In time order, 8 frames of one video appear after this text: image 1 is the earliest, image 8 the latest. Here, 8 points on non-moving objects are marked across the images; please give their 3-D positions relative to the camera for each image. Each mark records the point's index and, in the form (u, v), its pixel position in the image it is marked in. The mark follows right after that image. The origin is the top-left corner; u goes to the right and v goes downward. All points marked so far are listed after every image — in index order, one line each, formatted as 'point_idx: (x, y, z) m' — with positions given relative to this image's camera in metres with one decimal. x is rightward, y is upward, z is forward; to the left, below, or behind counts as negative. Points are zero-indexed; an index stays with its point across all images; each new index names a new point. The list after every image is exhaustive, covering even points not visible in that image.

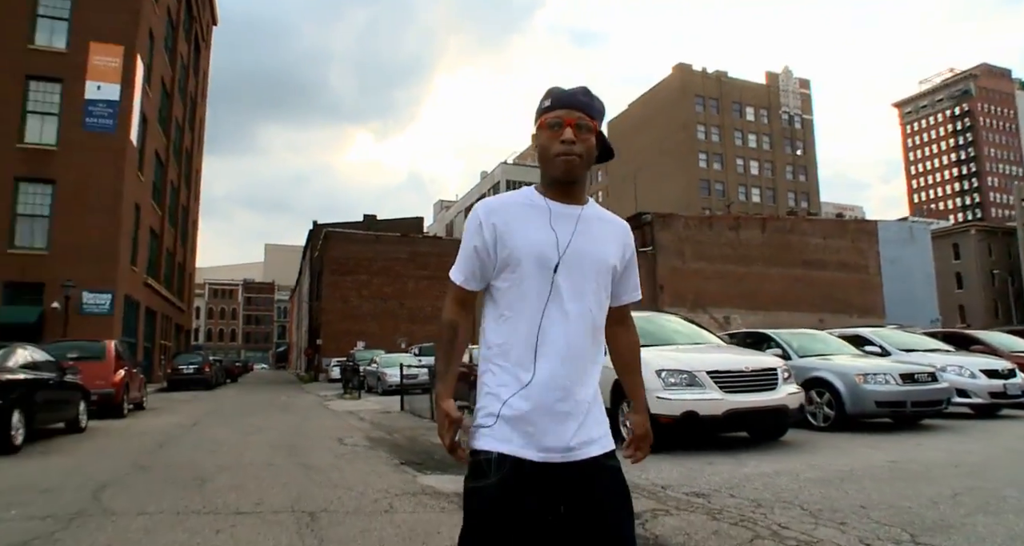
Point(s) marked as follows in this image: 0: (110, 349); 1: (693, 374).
0: (-9.8, -1.9, +15.6) m
1: (+1.7, -1.0, +6.0) m
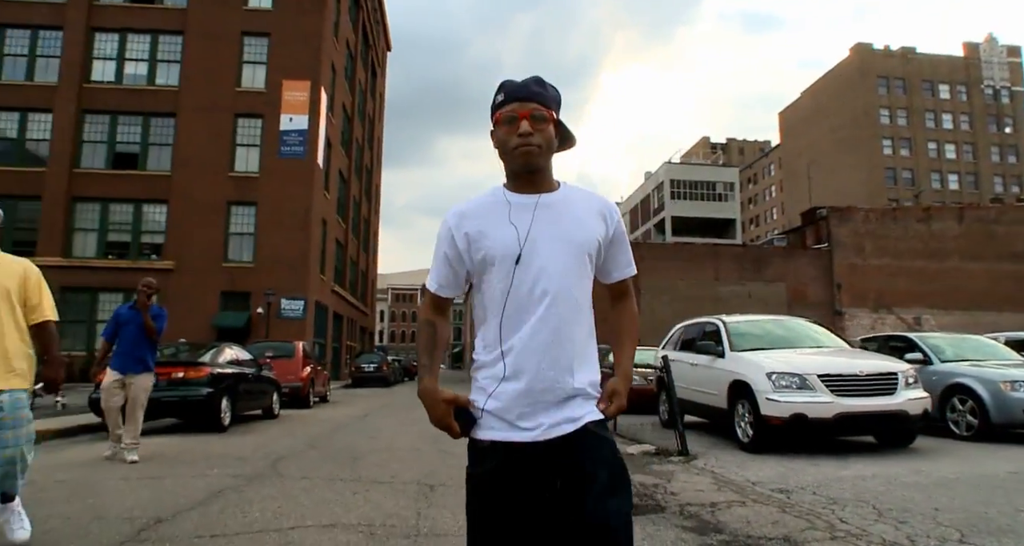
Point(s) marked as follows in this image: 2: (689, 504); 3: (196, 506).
0: (-6.1, -2.2, +18.1) m
1: (+2.7, -1.0, +5.9) m
2: (+1.2, -1.6, +4.3) m
3: (-2.2, -1.6, +4.4) m
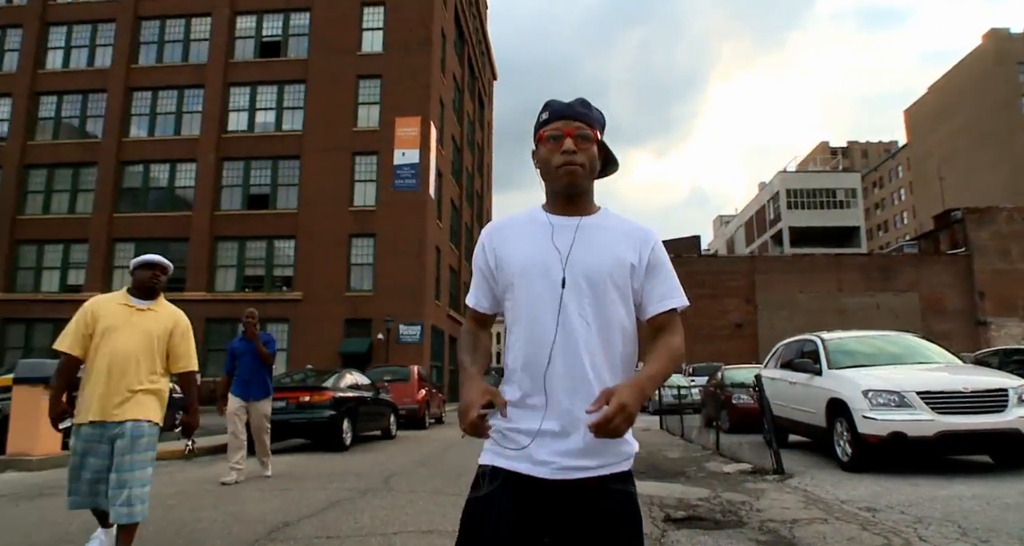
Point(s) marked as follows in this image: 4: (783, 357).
0: (-3.0, -3.0, +19.1) m
1: (+3.5, -1.1, +5.7) m
2: (+1.8, -1.7, +4.4) m
3: (-1.5, -1.9, +5.0) m
4: (+3.7, -1.1, +8.5) m
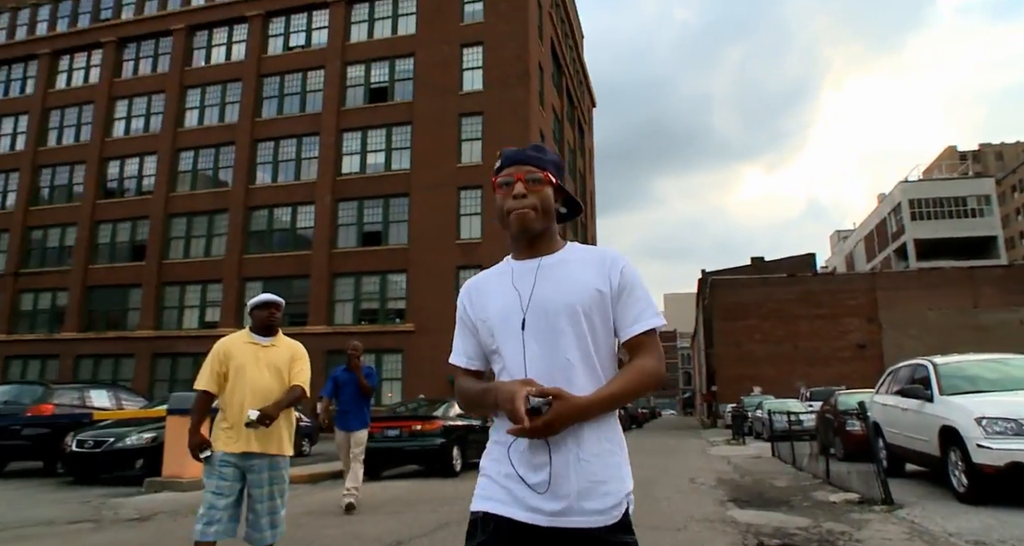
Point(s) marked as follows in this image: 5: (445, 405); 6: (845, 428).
0: (+0.1, -4.0, +19.6) m
1: (+4.4, -1.3, +5.4) m
2: (+2.4, -1.9, +4.4) m
3: (-0.7, -2.2, +5.5) m
4: (+4.9, -1.4, +8.1) m
5: (-1.5, -2.8, +13.4) m
6: (+5.6, -2.6, +10.7) m
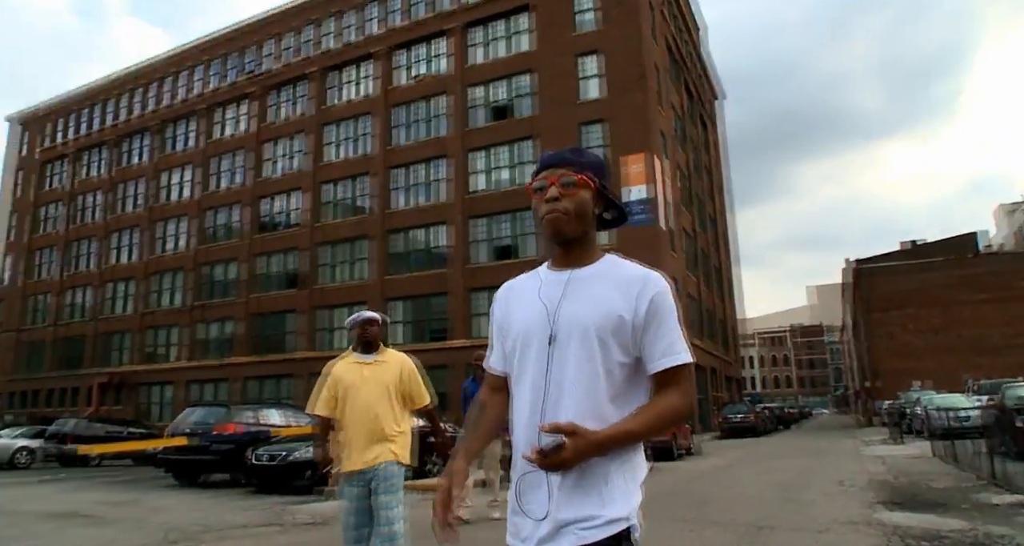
0: (+4.3, -4.1, +19.6) m
1: (+5.5, -1.1, +4.9) m
2: (+3.4, -1.9, +4.2) m
3: (+0.6, -2.4, +6.0) m
4: (+6.6, -1.2, +7.5) m
5: (+1.5, -3.1, +13.8) m
6: (+7.9, -2.4, +9.8) m
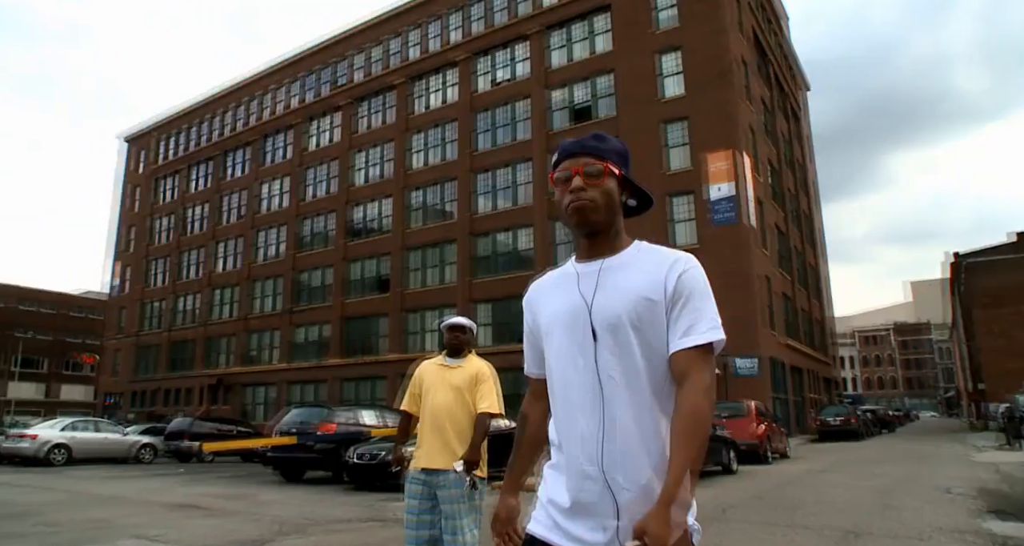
0: (+7.0, -4.2, +19.4) m
1: (+6.2, -1.1, +4.7) m
2: (+4.2, -1.9, +4.2) m
3: (+1.5, -2.6, +6.3) m
4: (+7.7, -1.2, +7.0) m
5: (+3.4, -3.2, +14.0) m
6: (+9.3, -2.3, +9.3) m
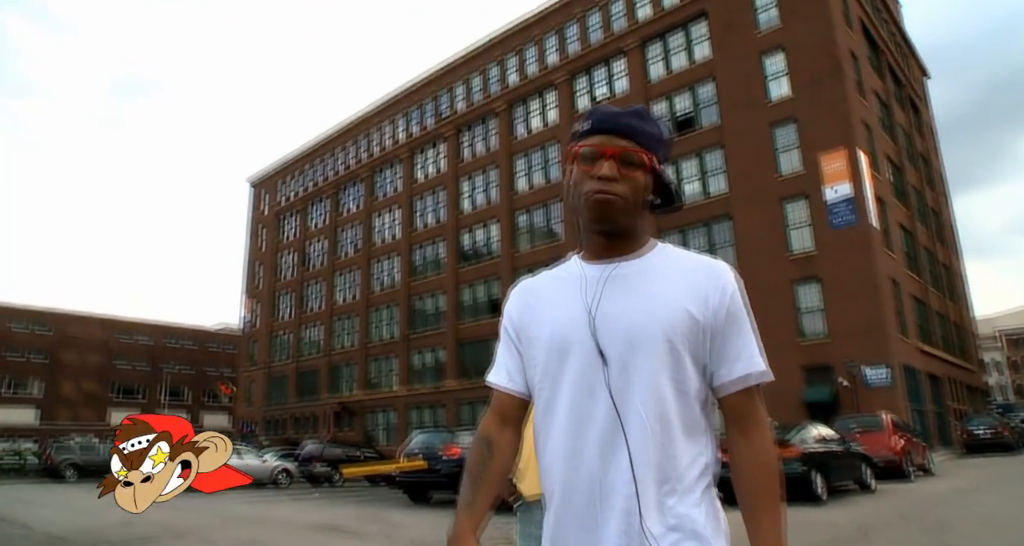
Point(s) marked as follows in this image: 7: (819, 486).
0: (+10.6, -4.4, +18.4) m
1: (+7.3, -1.0, +4.1) m
2: (+5.3, -2.0, +4.0) m
3: (+3.1, -2.8, +6.4) m
4: (+9.1, -1.1, +6.2) m
5: (+6.2, -3.5, +13.7) m
6: (+11.1, -2.2, +8.1) m
7: (+6.2, -4.3, +12.7) m
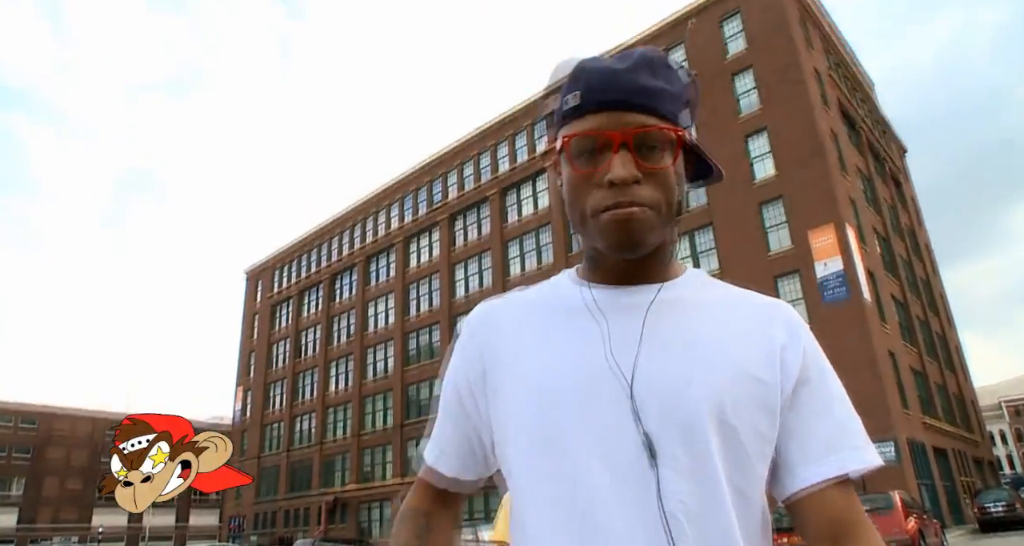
0: (+10.7, -6.5, +17.7) m
1: (+7.4, -1.4, +3.9) m
2: (+5.4, -2.4, +3.7) m
3: (+3.2, -3.6, +6.0) m
4: (+9.2, -1.7, +6.0) m
5: (+6.3, -5.1, +13.1) m
6: (+11.2, -3.0, +7.8) m
7: (+6.3, -5.8, +12.0) m
